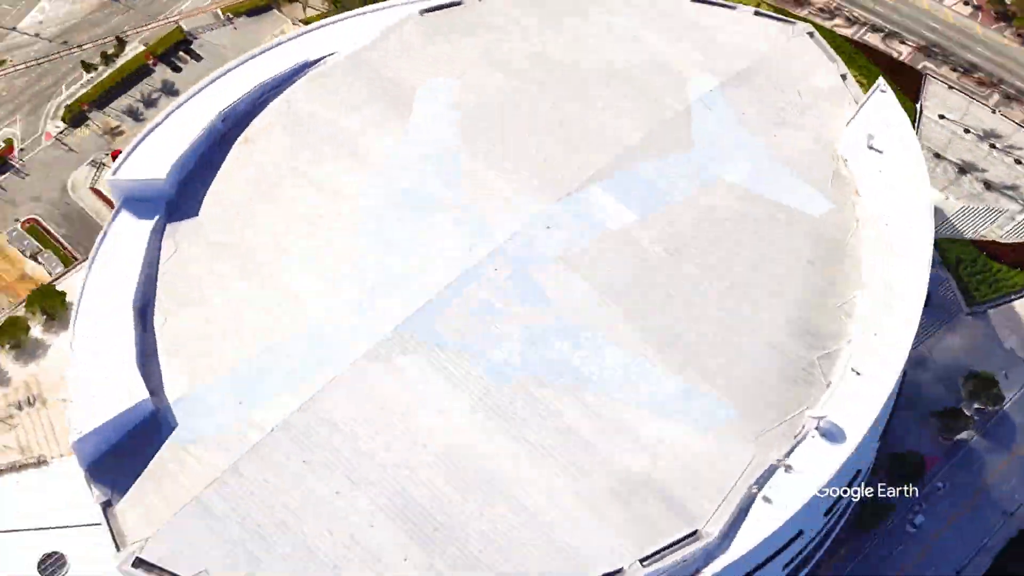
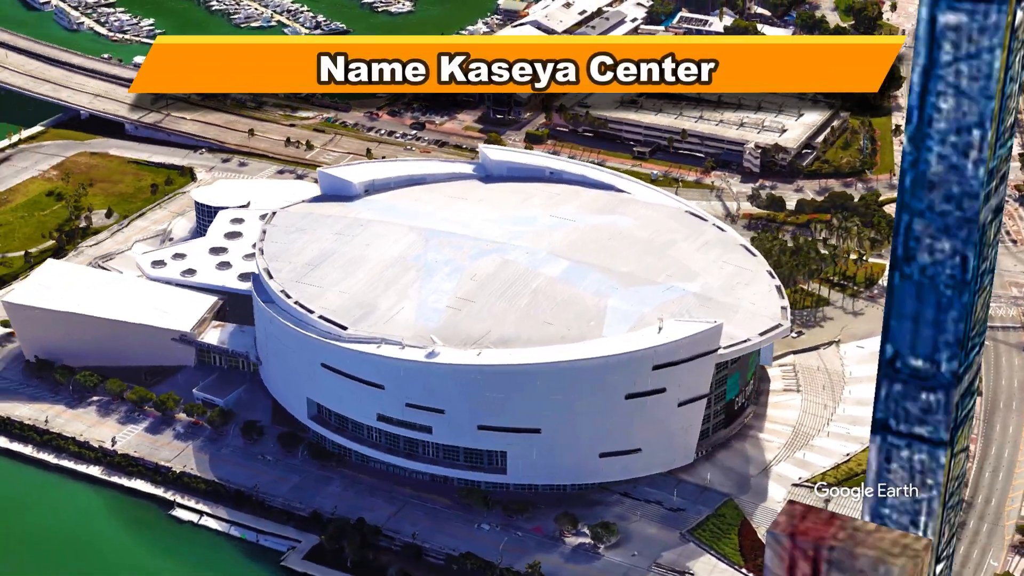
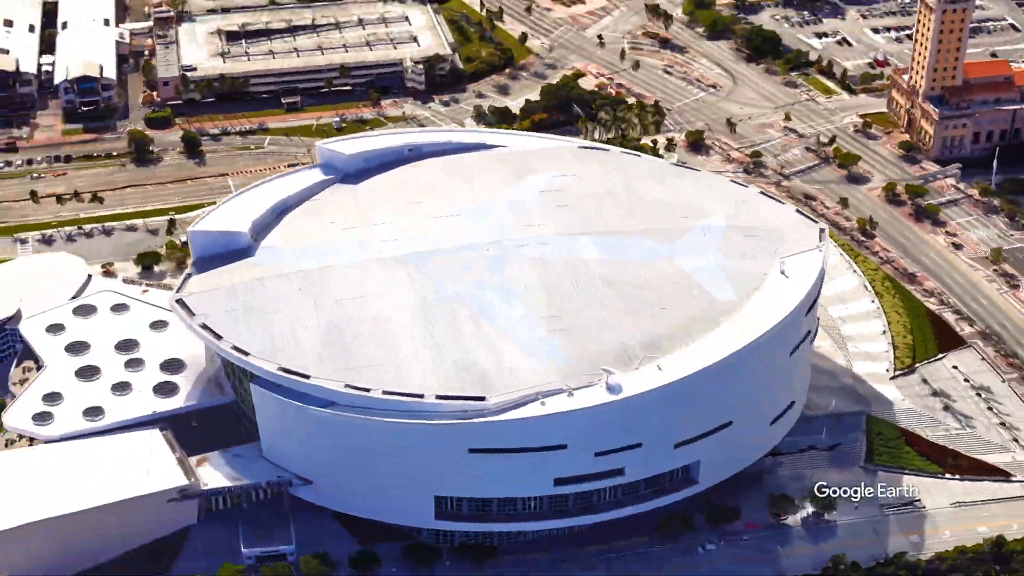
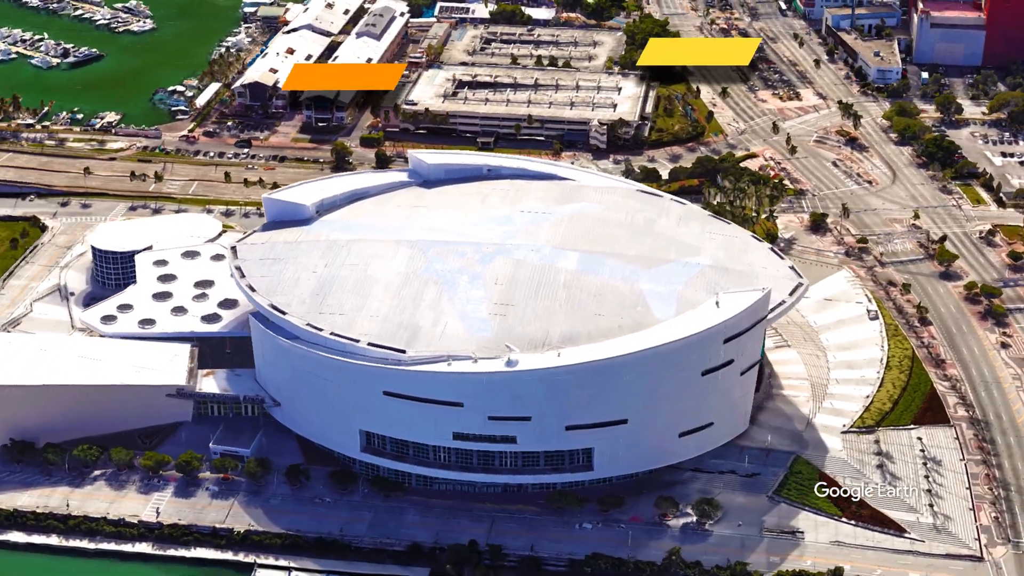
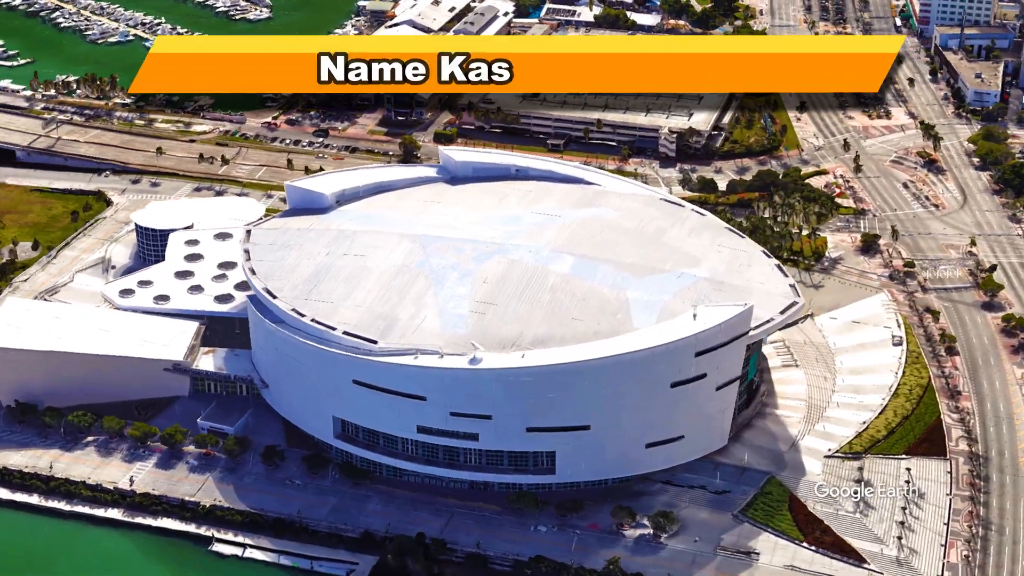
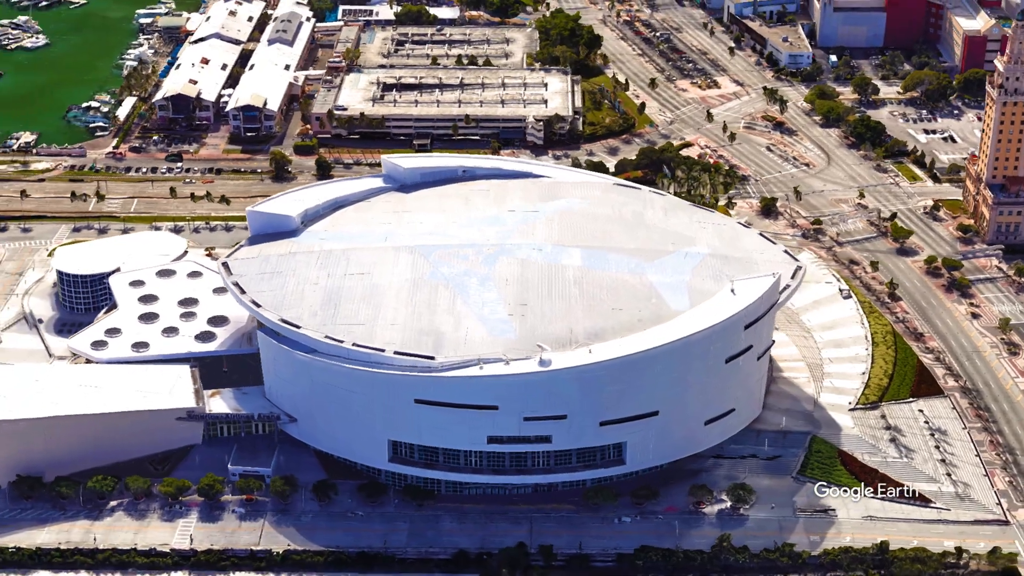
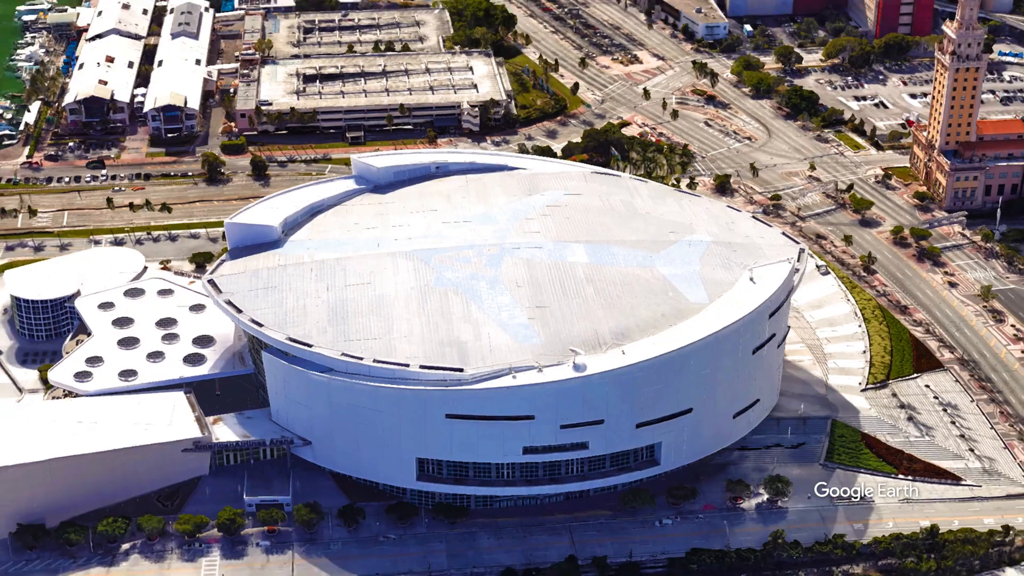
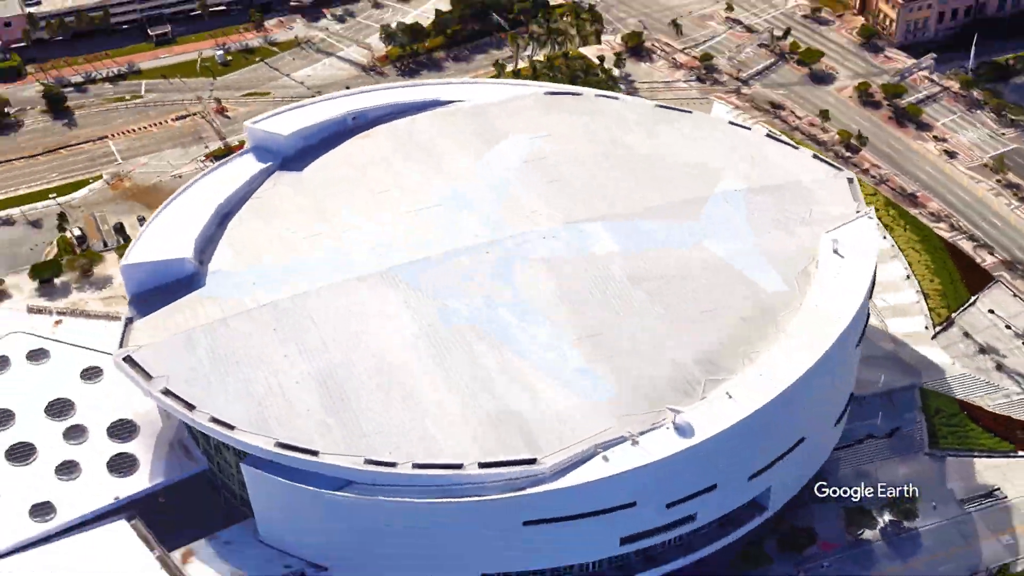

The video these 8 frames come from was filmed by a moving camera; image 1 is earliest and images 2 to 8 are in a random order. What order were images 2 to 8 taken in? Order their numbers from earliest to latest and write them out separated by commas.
8, 3, 7, 6, 4, 5, 2
